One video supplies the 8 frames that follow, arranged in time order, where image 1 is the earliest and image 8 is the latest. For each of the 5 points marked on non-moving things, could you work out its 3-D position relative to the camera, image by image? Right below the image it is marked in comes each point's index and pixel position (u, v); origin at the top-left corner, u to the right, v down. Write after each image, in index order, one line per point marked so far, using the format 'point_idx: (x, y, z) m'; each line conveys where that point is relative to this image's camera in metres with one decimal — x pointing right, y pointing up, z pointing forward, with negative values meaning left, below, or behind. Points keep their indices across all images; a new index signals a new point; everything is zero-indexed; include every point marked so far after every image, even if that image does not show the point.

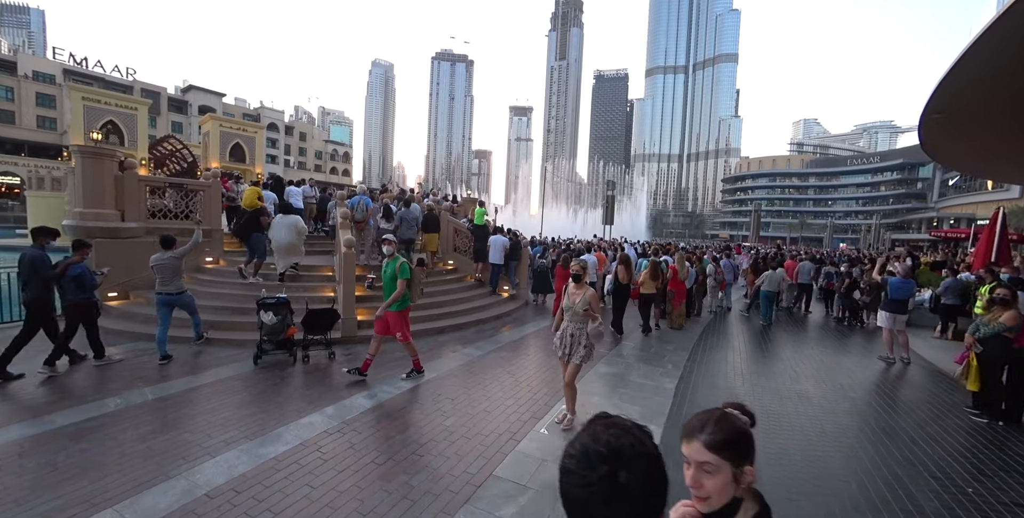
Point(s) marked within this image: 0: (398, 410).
0: (-1.2, -1.6, +4.9) m
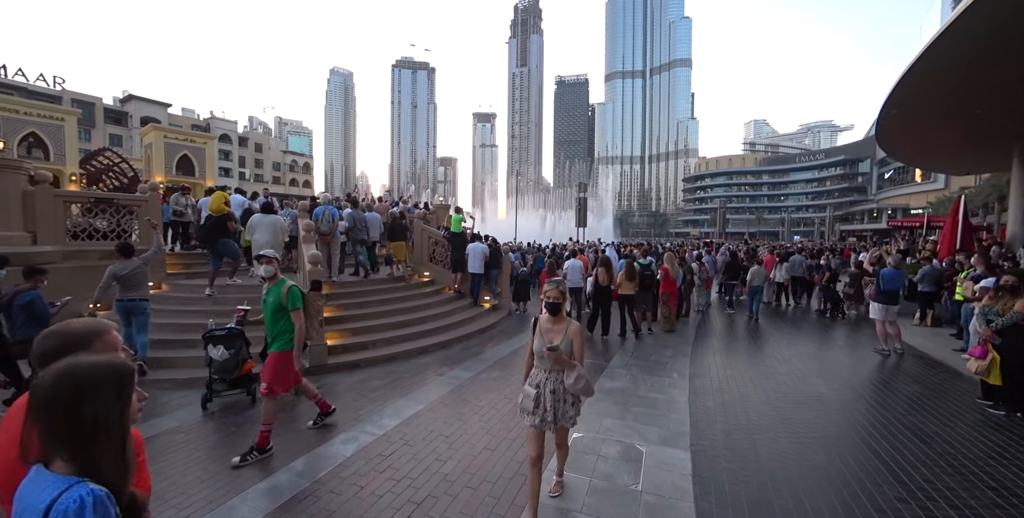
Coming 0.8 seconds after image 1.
0: (-1.1, -1.8, +4.1) m
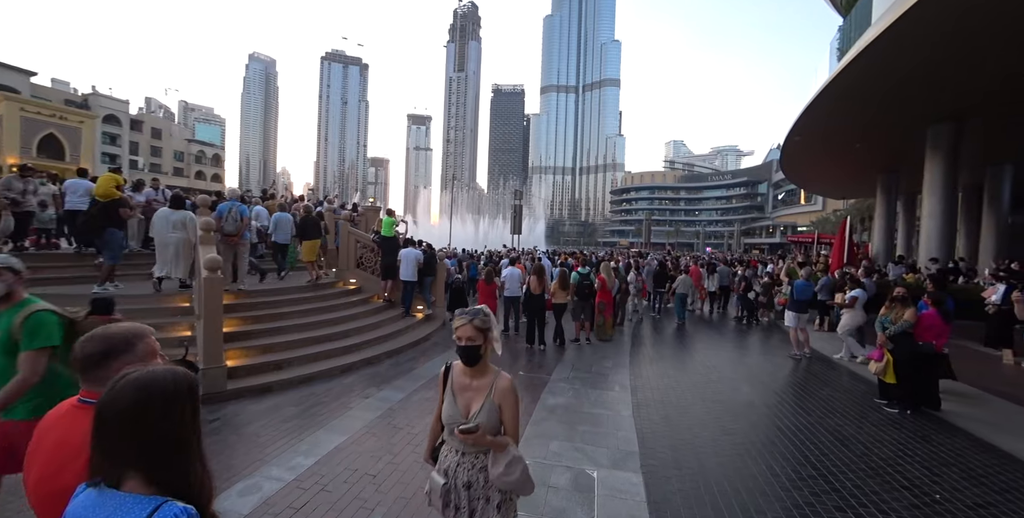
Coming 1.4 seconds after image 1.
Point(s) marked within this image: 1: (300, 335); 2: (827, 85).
0: (-1.6, -1.8, +3.3) m
1: (-3.4, -1.2, +7.4) m
2: (+9.6, +5.2, +13.9) m
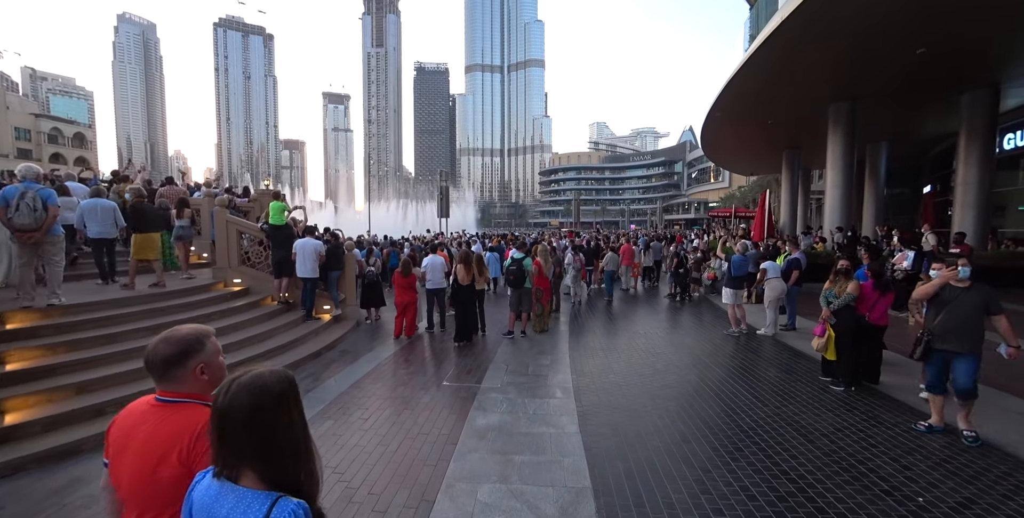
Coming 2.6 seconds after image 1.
0: (-2.0, -1.9, +1.9) m
1: (-4.5, -1.2, +5.6) m
2: (+7.2, +6.0, +13.7) m
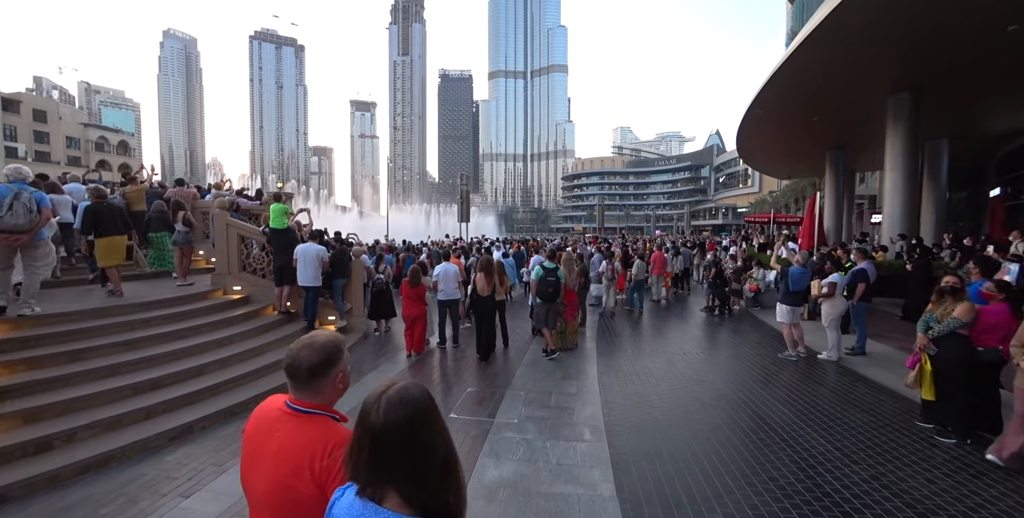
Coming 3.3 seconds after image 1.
0: (-2.0, -1.9, +1.0) m
1: (-4.3, -1.3, +4.8) m
2: (+7.8, +5.7, +12.5) m
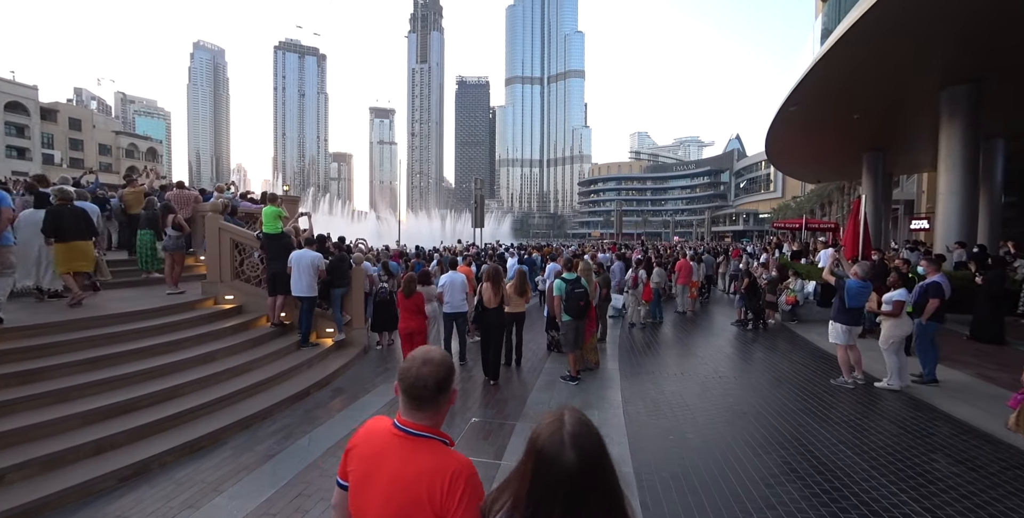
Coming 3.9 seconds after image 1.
0: (-2.1, -2.0, +0.2) m
1: (-4.2, -1.4, +4.1) m
2: (+8.2, +5.5, +11.5) m
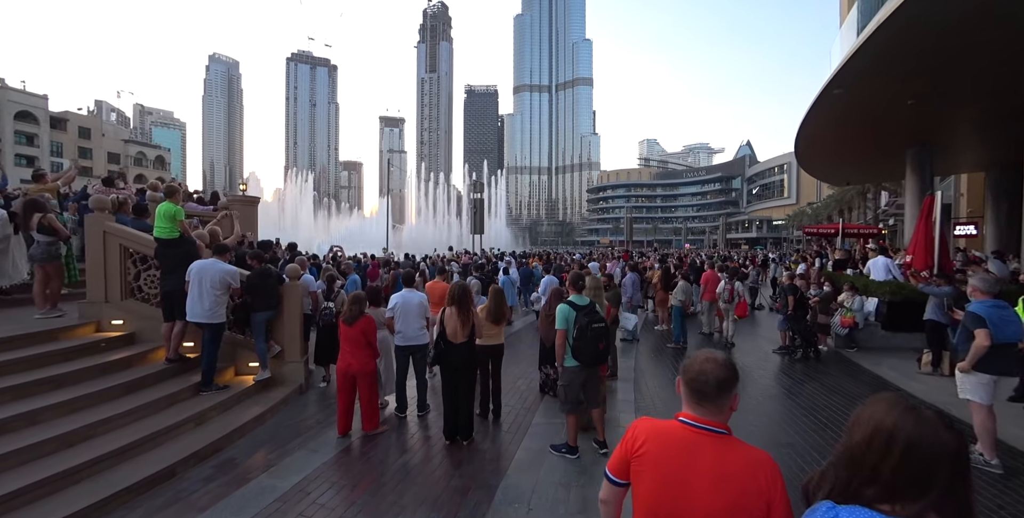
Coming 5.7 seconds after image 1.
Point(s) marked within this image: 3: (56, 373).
0: (-2.5, -2.0, -1.8) m
1: (-4.6, -1.5, +2.1) m
2: (+8.0, +5.2, +9.3) m
3: (-5.1, -1.3, +5.1) m
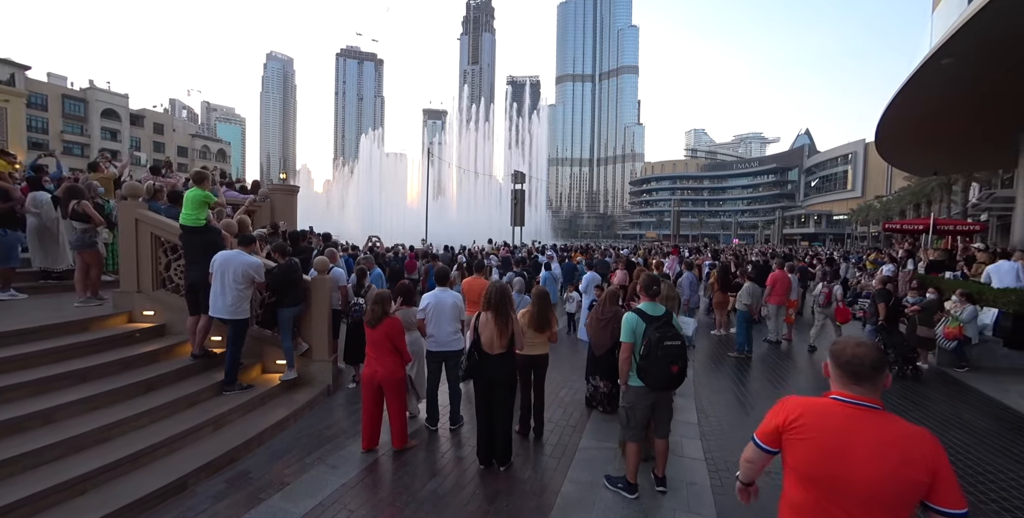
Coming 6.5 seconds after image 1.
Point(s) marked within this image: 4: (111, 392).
0: (-2.7, -2.1, -2.3) m
1: (-4.4, -1.5, +1.8) m
2: (+8.8, +5.2, +7.8) m
3: (-4.6, -1.2, +4.8) m
4: (-4.1, -1.4, +4.7) m
